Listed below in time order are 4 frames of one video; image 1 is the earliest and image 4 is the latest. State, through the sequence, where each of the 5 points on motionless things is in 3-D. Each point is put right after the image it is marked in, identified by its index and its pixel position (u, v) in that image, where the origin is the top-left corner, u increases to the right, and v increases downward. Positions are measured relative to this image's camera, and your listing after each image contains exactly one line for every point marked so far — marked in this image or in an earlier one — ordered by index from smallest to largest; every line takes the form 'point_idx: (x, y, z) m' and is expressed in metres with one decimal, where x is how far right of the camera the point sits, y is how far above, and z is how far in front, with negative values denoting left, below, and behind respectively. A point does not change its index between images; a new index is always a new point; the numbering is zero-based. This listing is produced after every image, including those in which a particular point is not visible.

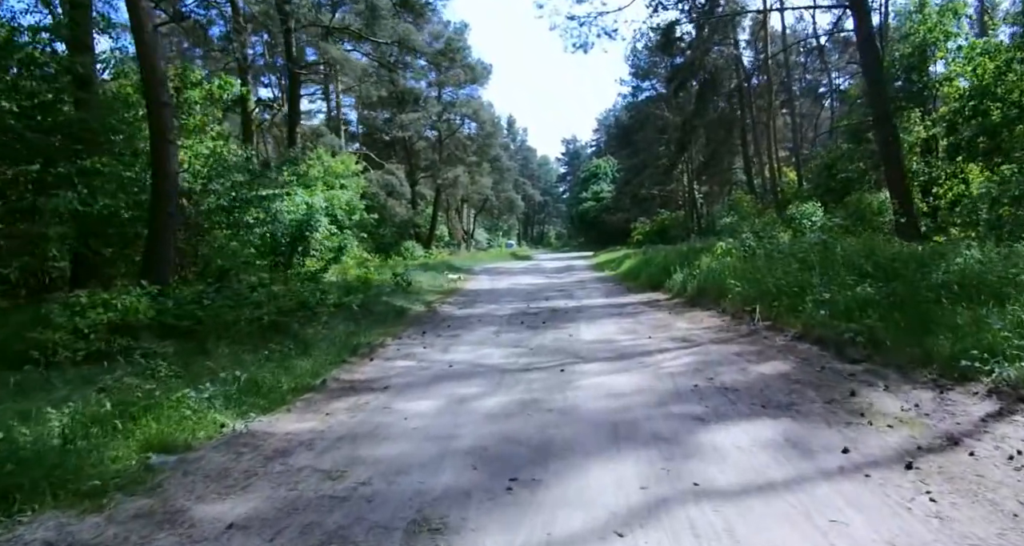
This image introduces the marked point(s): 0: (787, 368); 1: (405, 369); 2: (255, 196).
0: (+2.6, -0.9, +6.9) m
1: (-1.2, -1.0, +8.2) m
2: (-4.8, +1.4, +14.4) m
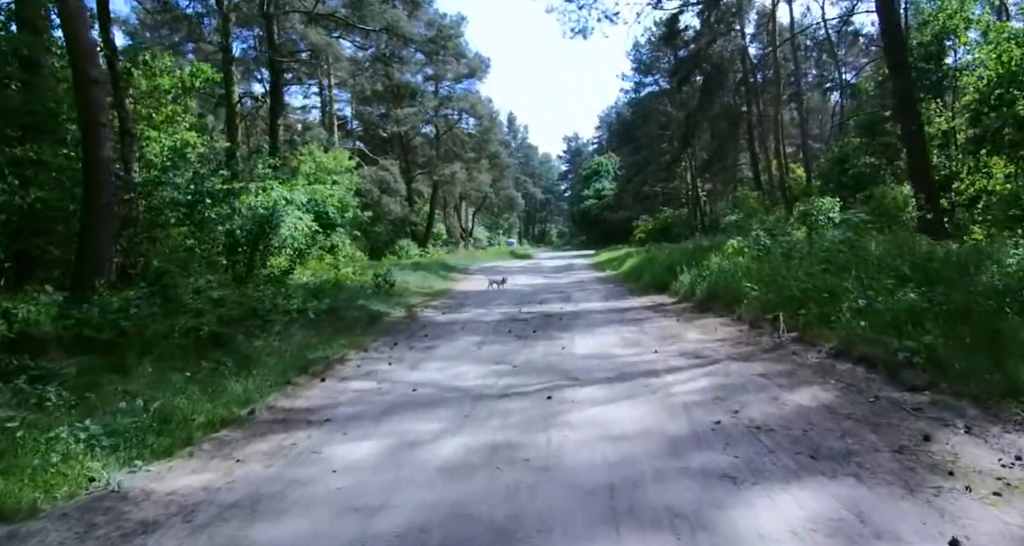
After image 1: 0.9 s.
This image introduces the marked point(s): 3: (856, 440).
0: (+2.3, -0.9, +5.5) m
1: (-1.4, -1.1, +6.7) m
2: (-5.0, +1.4, +13.0) m
3: (+2.1, -1.0, +4.5) m
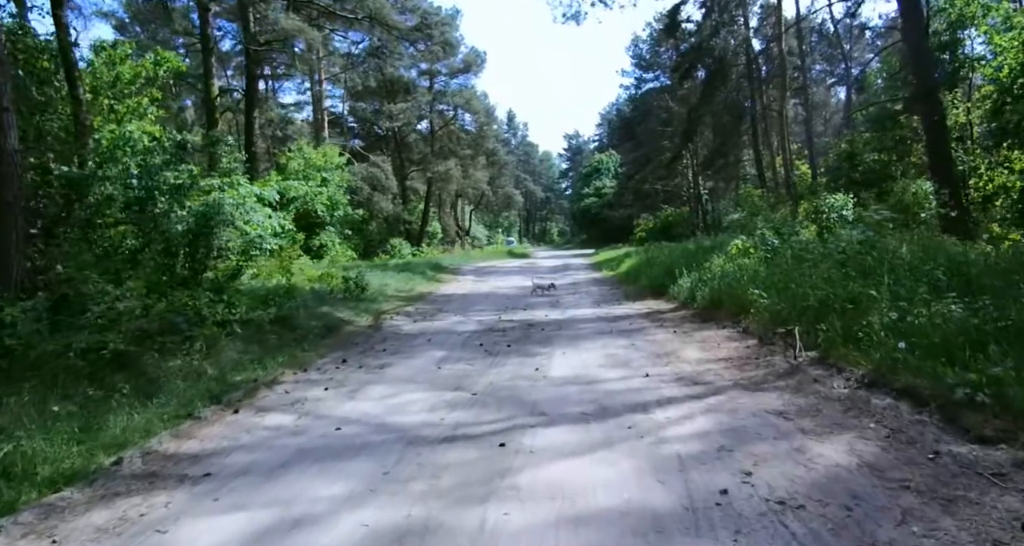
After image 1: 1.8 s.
0: (+2.0, -1.0, +4.1) m
1: (-1.7, -1.1, +5.4) m
2: (-5.3, +1.3, +11.6) m
3: (+1.7, -1.1, +3.1) m
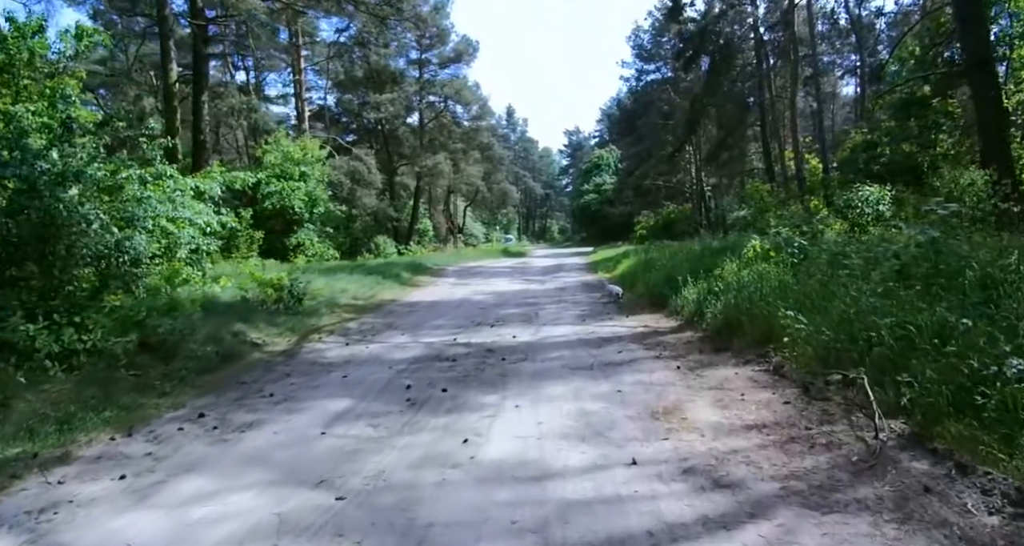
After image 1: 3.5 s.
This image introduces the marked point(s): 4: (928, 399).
0: (+1.5, -1.1, +1.6) m
1: (-2.3, -1.3, +2.8) m
2: (-5.8, +1.2, +9.1) m
3: (+1.2, -1.2, +0.6) m
4: (+2.4, -0.7, +4.2) m
